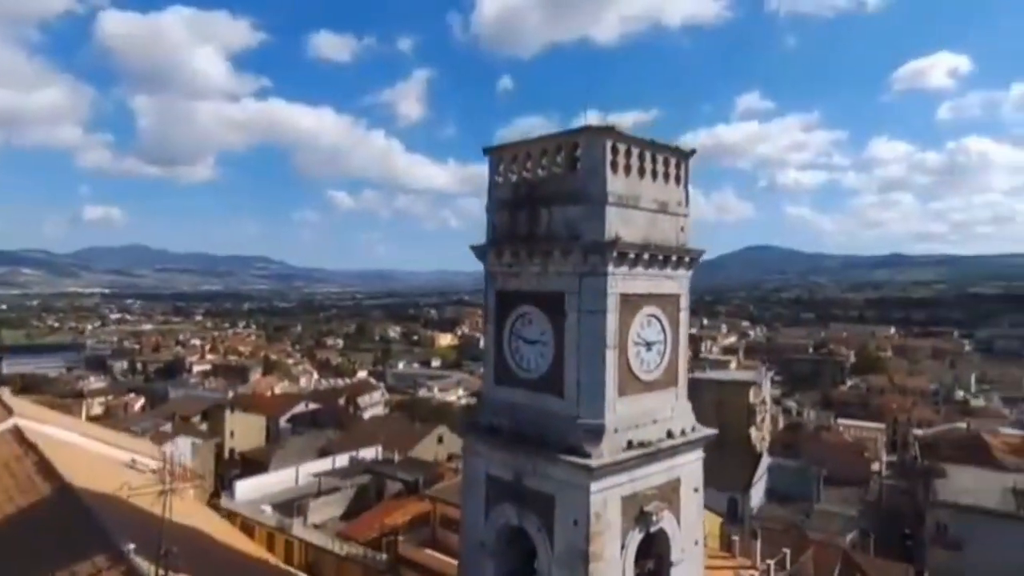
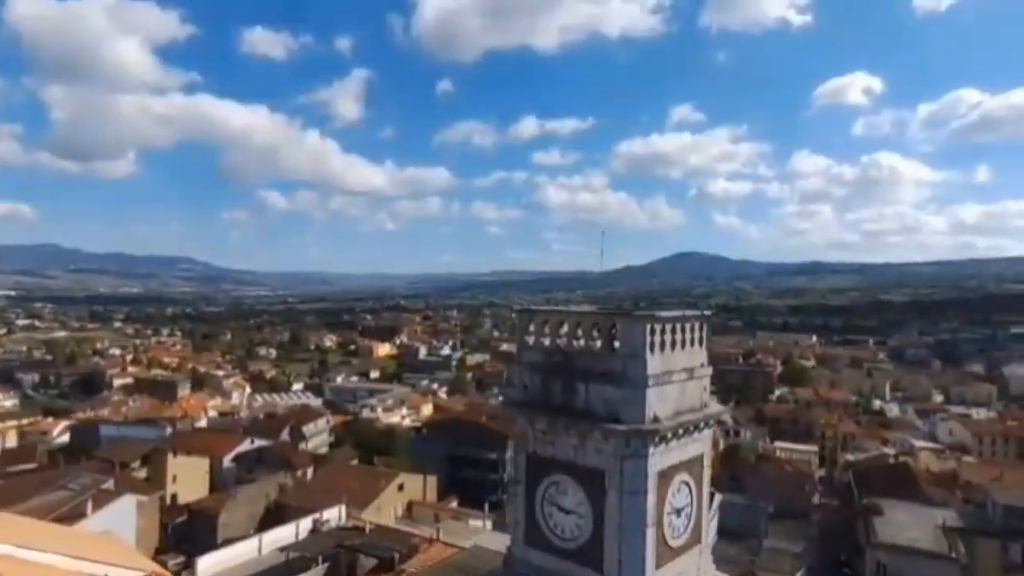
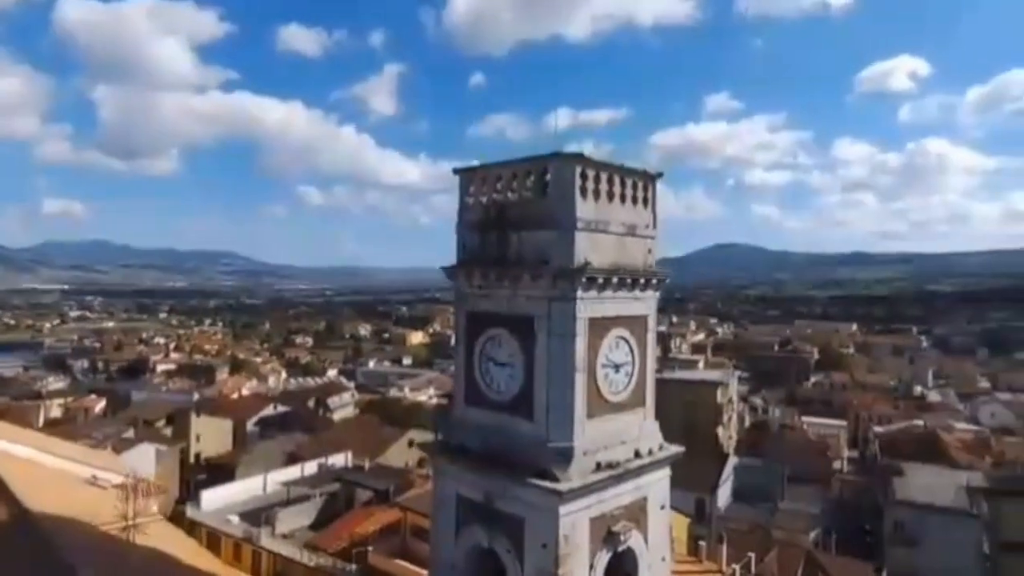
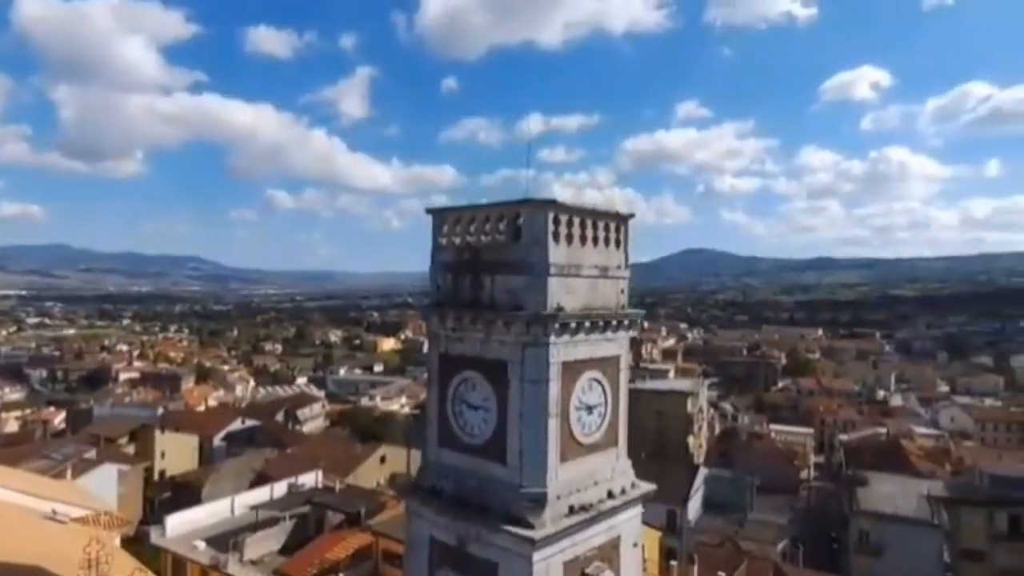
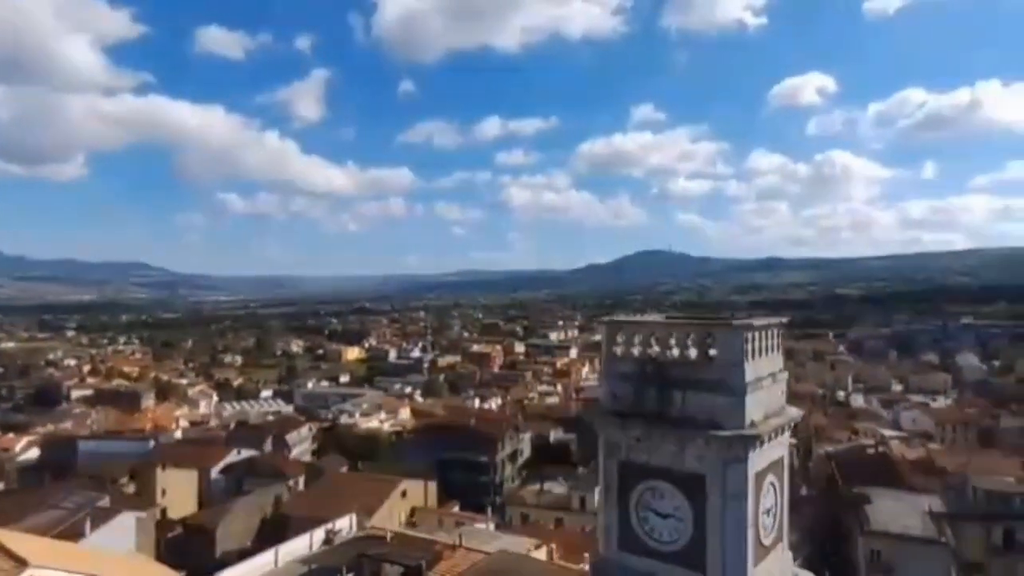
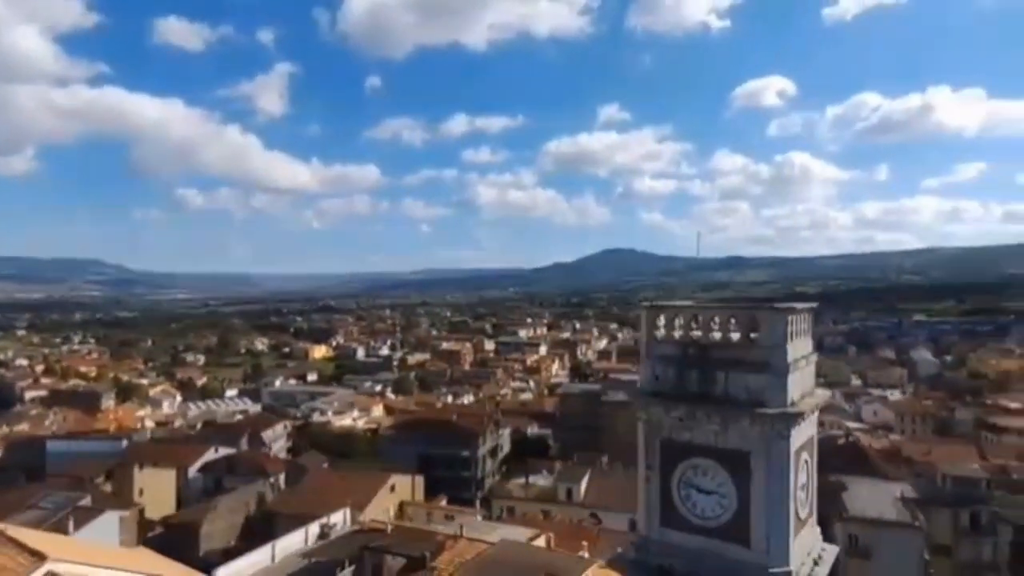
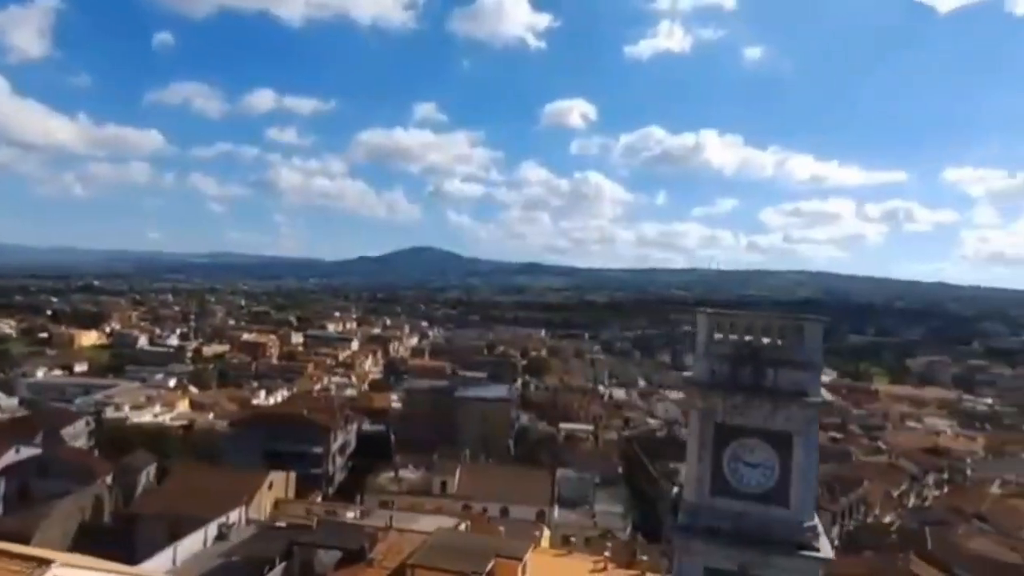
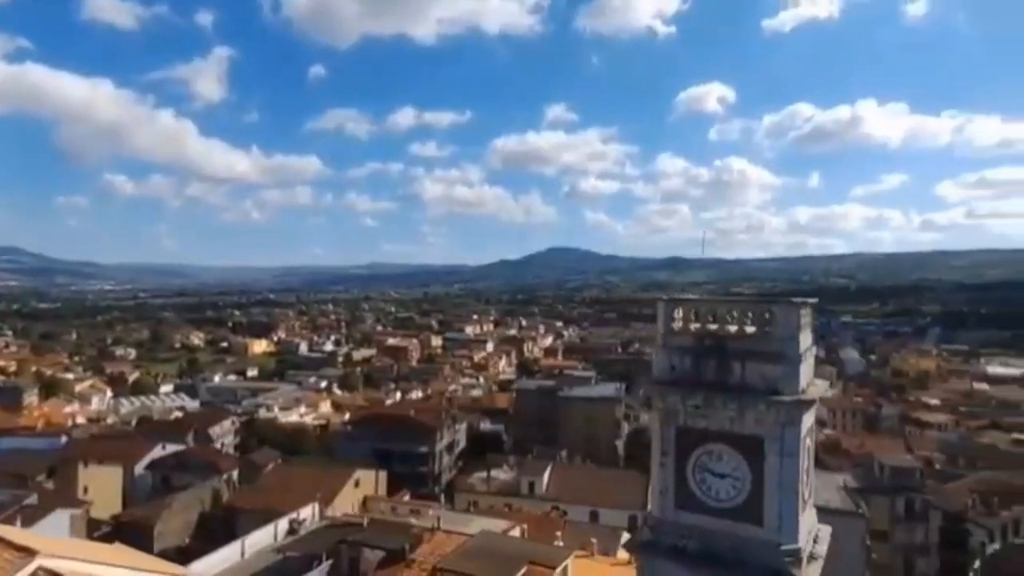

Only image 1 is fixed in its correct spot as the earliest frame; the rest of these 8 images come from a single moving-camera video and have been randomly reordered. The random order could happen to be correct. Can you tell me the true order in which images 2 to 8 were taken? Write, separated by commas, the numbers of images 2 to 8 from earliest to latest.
3, 4, 2, 5, 6, 8, 7
